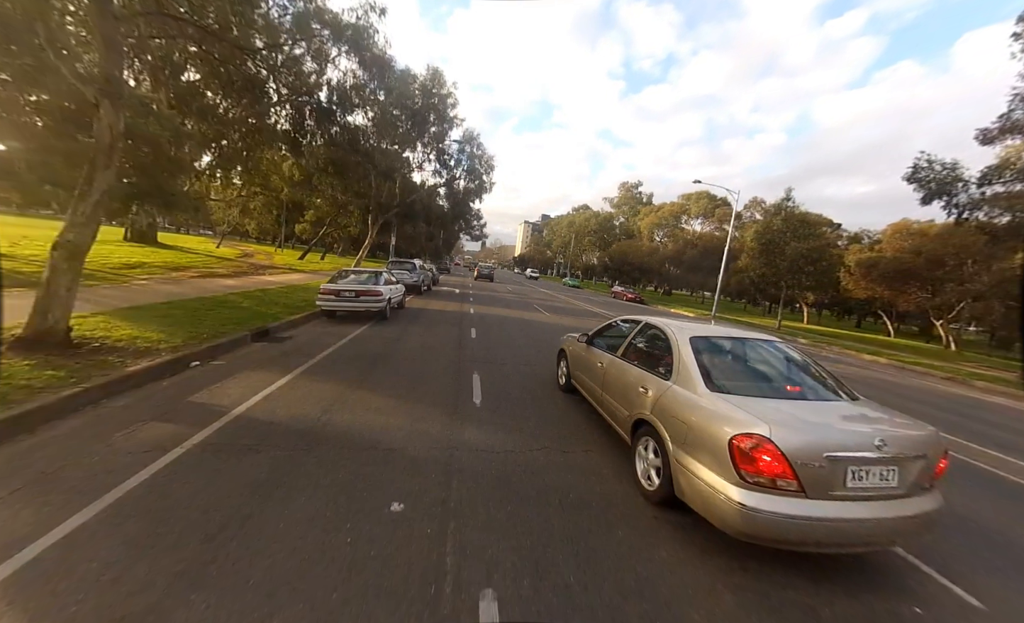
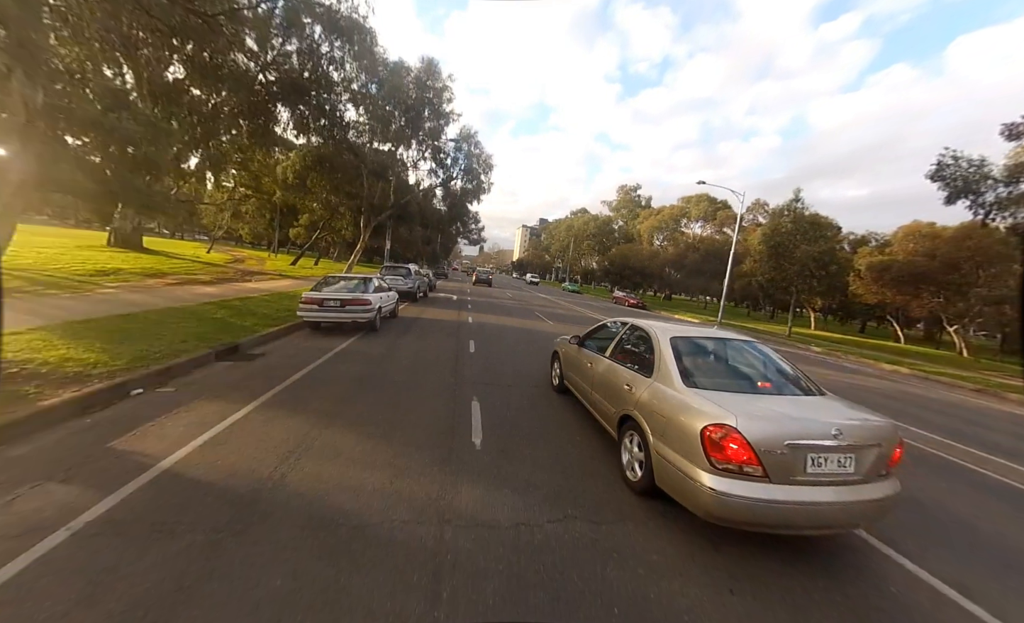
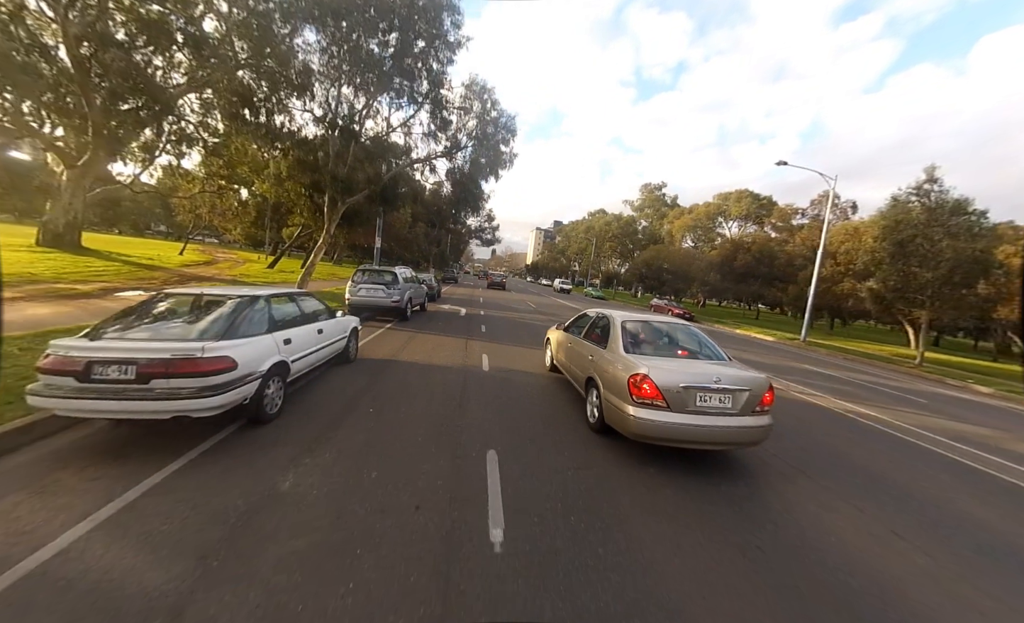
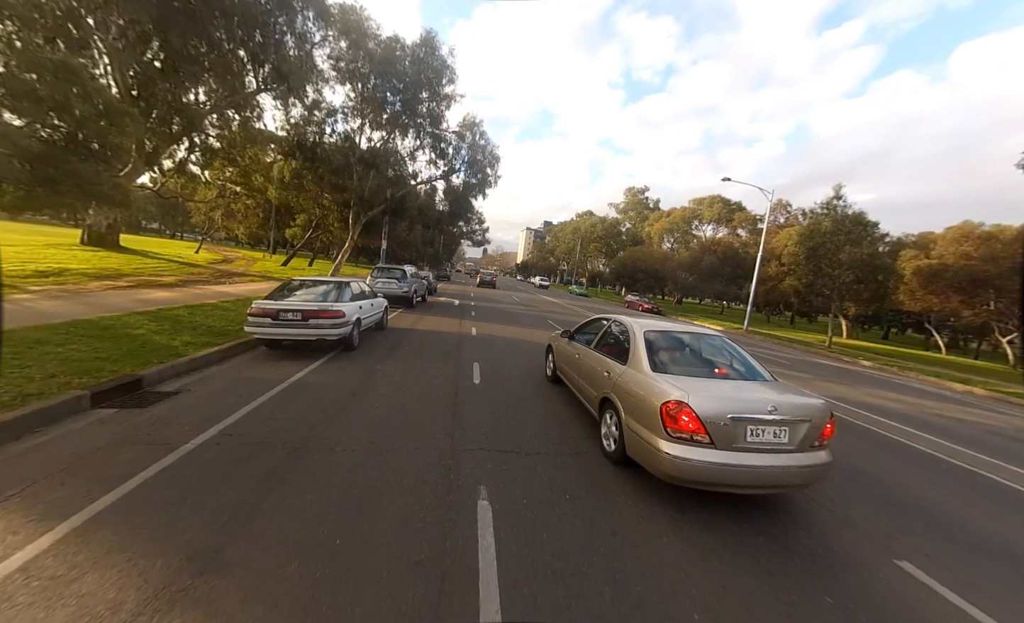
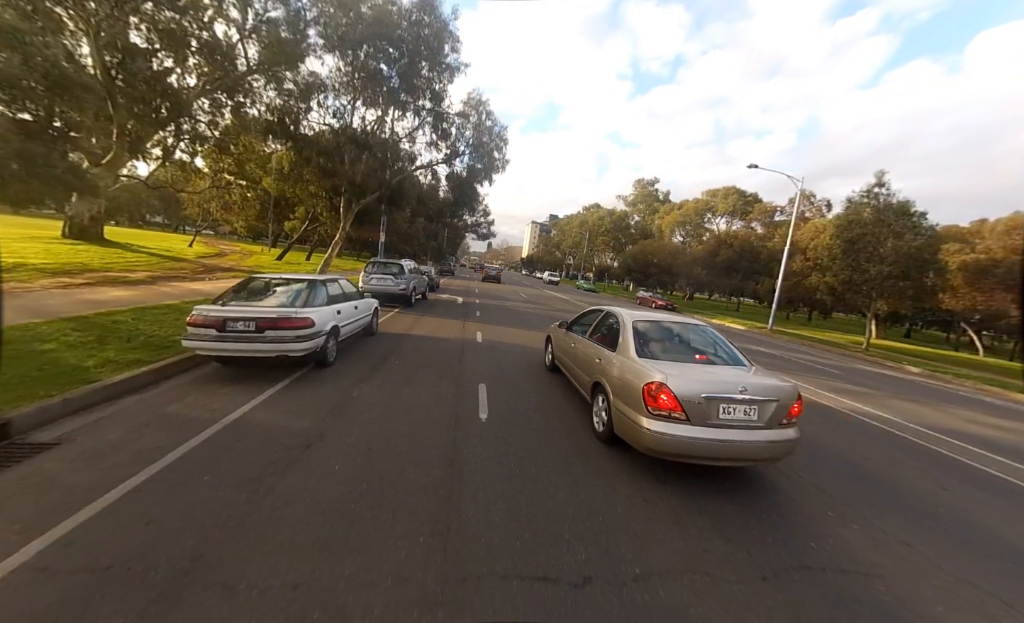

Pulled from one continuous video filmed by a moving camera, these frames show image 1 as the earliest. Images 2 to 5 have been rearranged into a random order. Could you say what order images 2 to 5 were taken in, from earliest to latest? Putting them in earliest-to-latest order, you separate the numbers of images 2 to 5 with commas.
2, 4, 5, 3
